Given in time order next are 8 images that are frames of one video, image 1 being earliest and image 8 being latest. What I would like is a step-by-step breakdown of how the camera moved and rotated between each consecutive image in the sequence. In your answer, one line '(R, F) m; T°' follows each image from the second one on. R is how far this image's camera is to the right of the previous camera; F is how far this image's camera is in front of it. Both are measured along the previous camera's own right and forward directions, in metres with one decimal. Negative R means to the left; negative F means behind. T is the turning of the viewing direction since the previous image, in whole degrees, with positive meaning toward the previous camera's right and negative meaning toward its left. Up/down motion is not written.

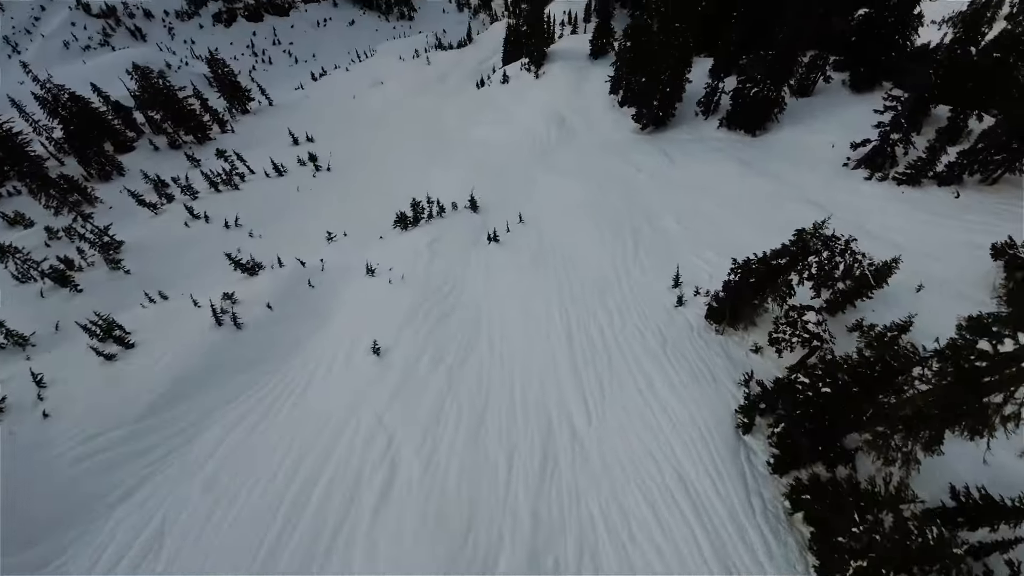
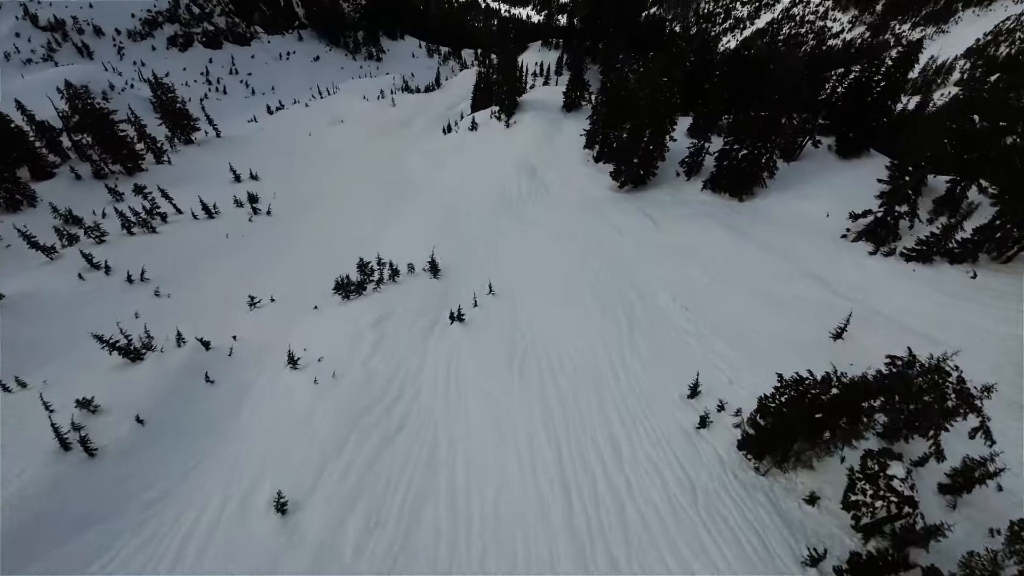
(-0.3, +3.7) m; +4°
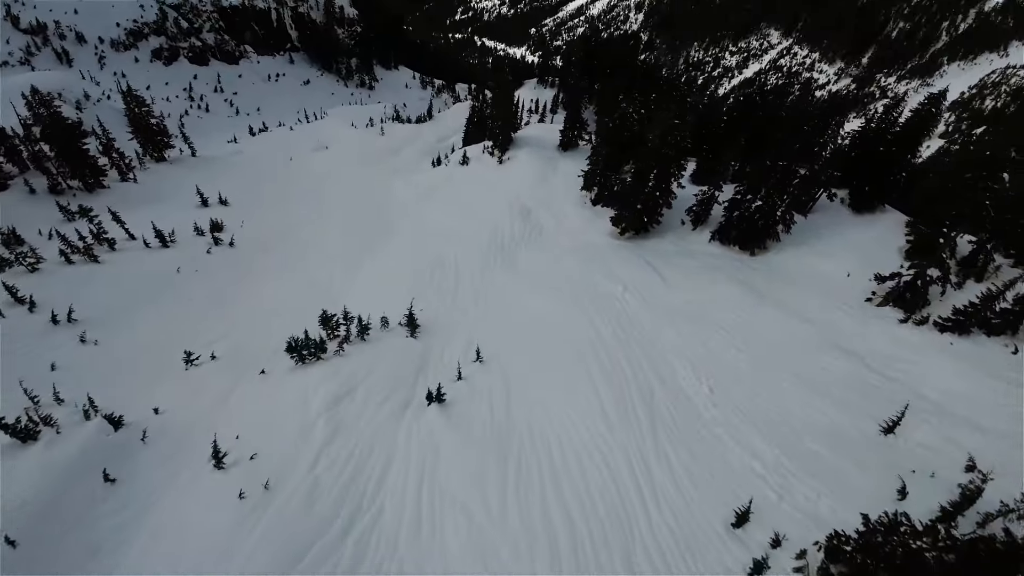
(-0.3, +2.7) m; +2°
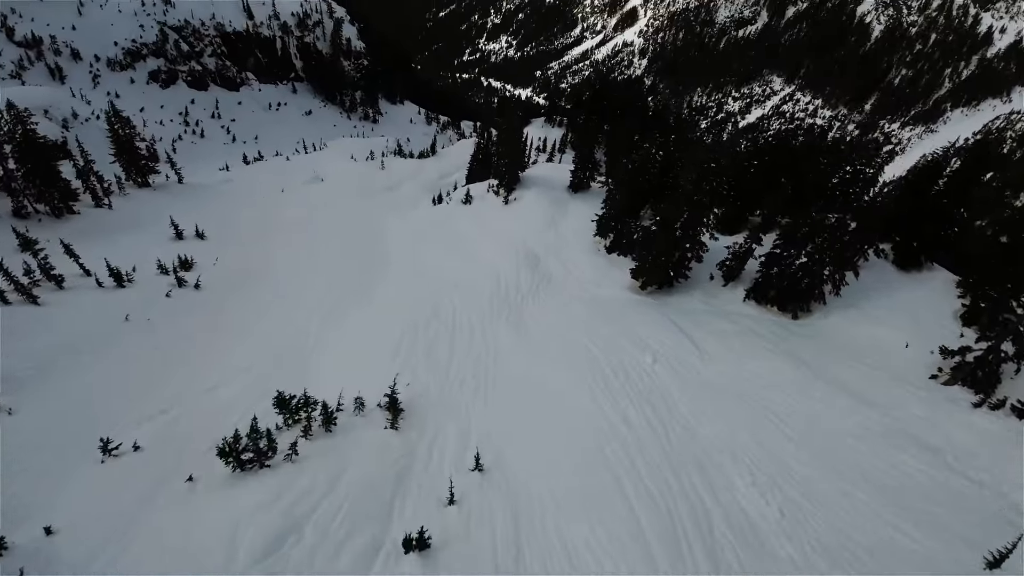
(-0.3, +3.1) m; 0°
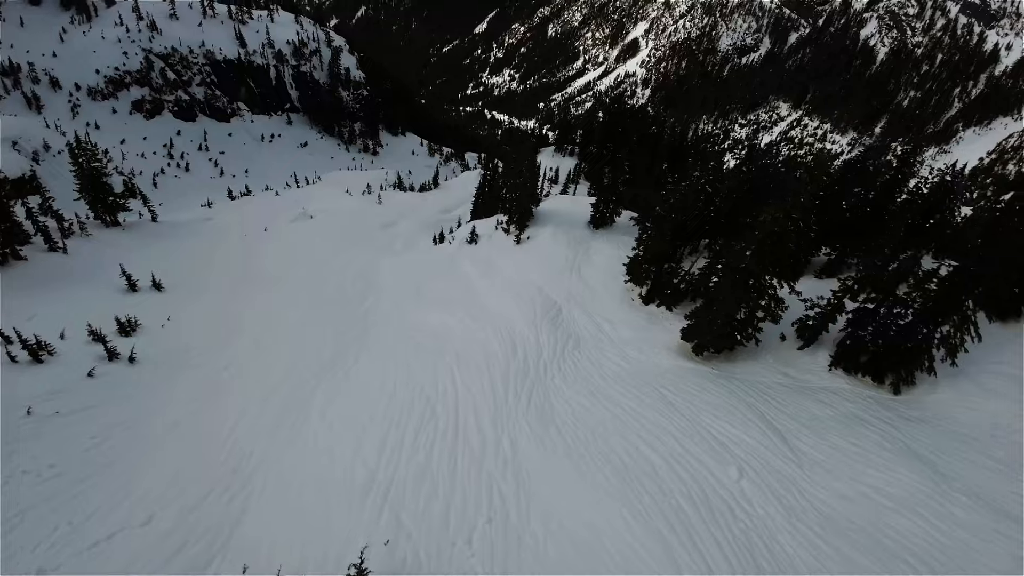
(-0.4, +4.4) m; 0°
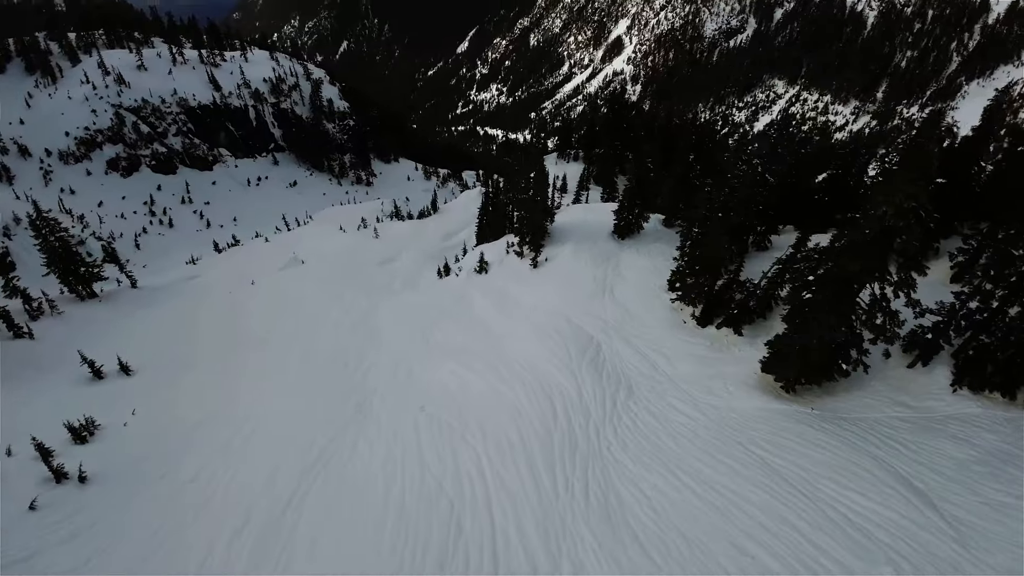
(-0.3, +3.5) m; -1°
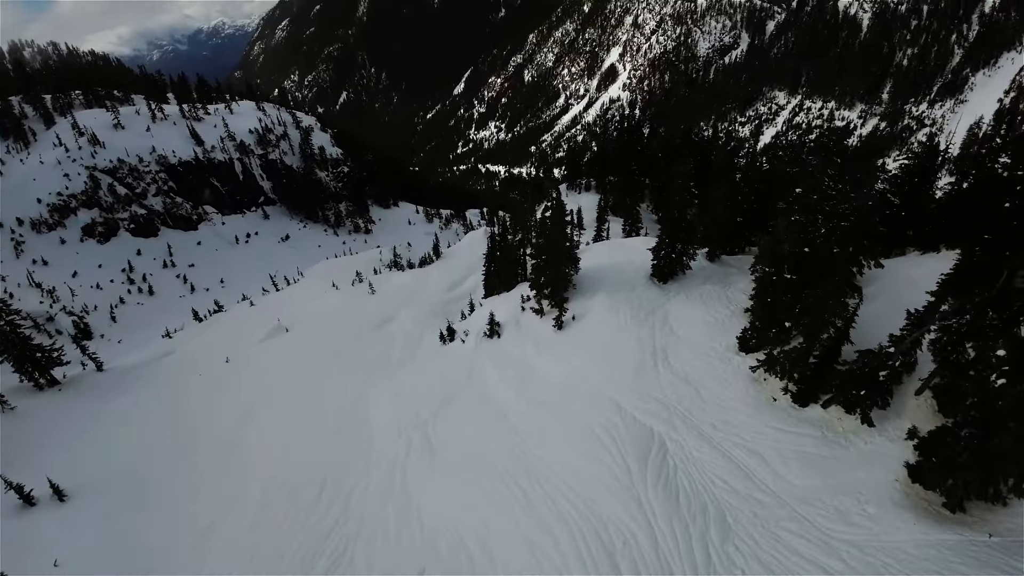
(-0.2, +4.2) m; -1°
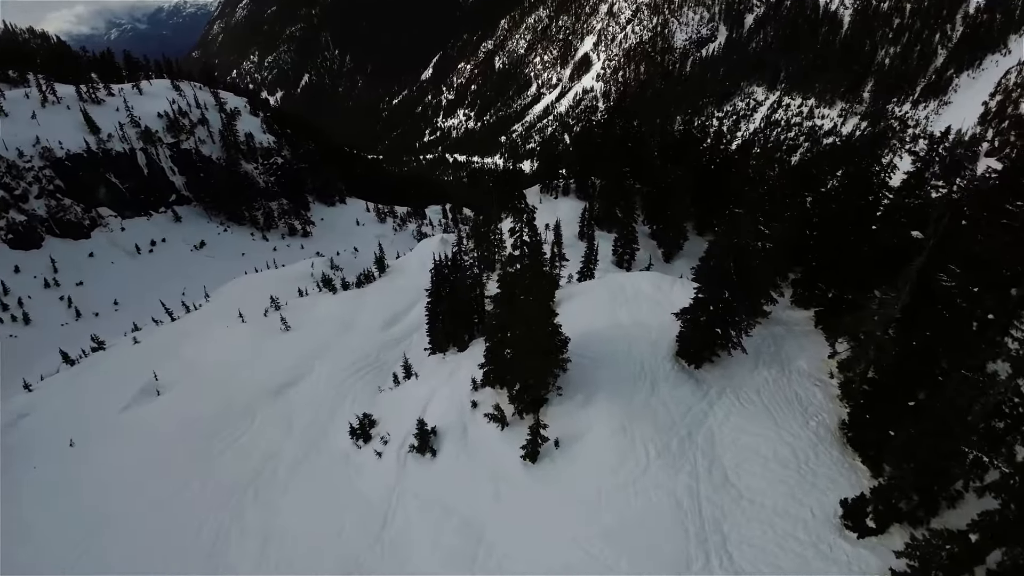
(+0.5, +6.9) m; +3°
